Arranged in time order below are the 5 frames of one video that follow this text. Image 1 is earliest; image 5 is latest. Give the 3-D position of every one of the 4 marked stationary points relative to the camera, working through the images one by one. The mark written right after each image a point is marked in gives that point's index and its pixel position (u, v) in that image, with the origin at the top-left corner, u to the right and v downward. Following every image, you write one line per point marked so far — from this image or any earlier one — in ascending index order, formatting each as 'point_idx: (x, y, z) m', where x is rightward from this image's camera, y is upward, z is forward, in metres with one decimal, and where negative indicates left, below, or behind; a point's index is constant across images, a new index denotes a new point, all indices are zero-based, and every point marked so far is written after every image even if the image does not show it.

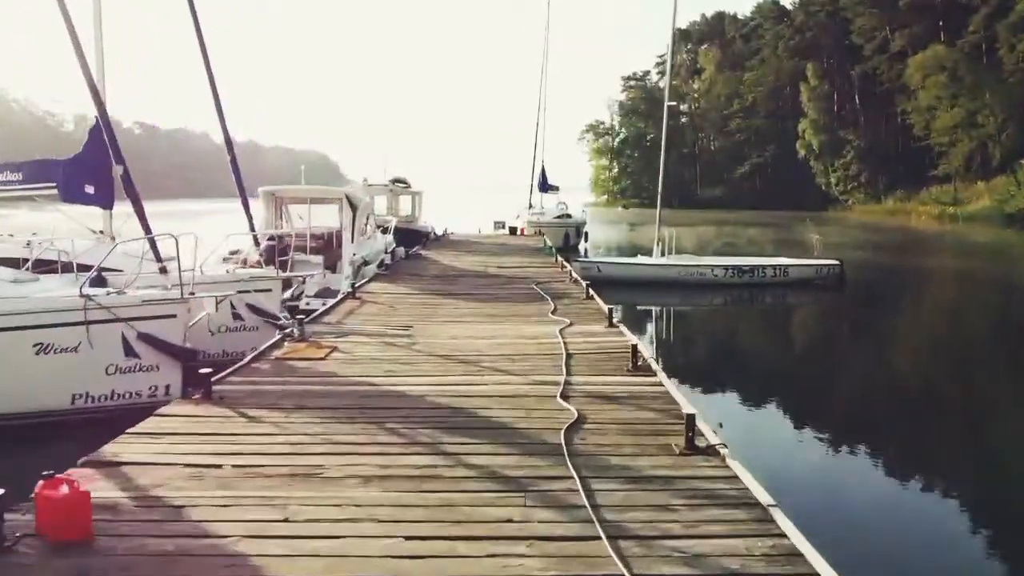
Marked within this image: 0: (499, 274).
0: (-0.1, +0.1, +12.7) m
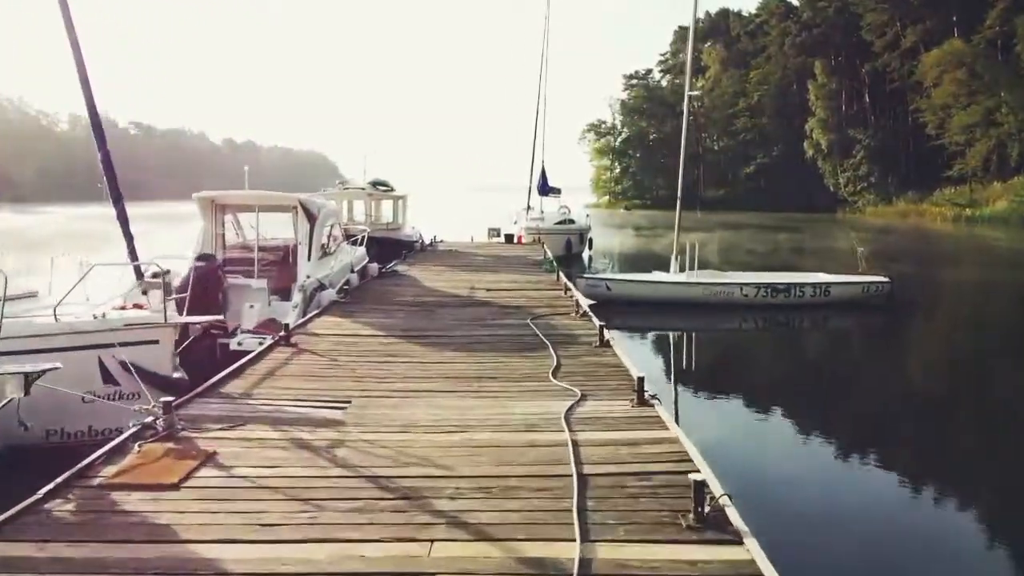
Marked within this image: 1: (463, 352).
0: (-0.2, -0.1, +10.2) m
1: (-0.2, -0.3, +7.0) m
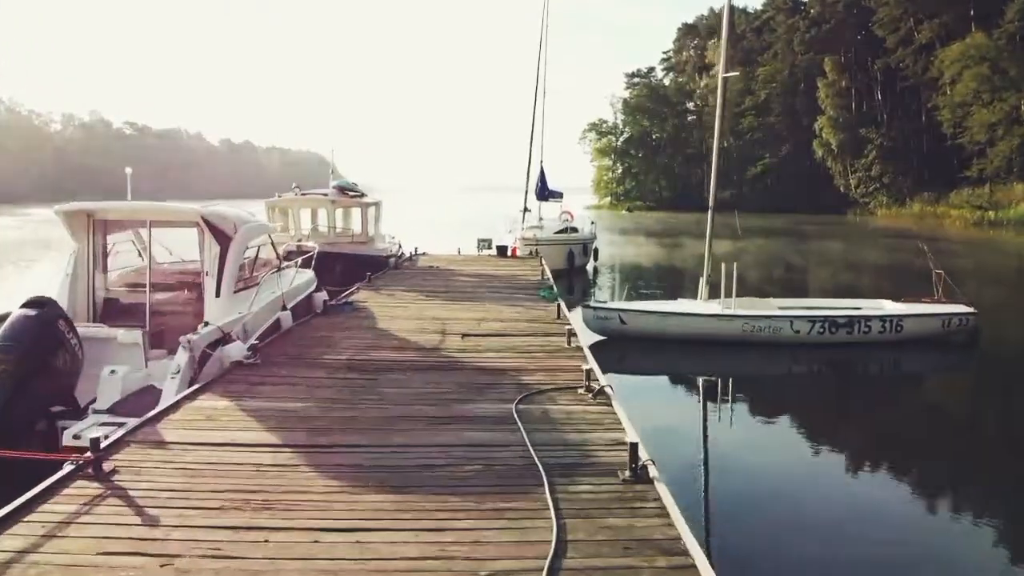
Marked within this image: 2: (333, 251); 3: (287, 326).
0: (-0.3, -0.4, +7.1) m
1: (-0.3, -0.6, +4.0) m
2: (-1.8, +0.4, +15.0) m
3: (-1.4, -0.2, +9.1) m
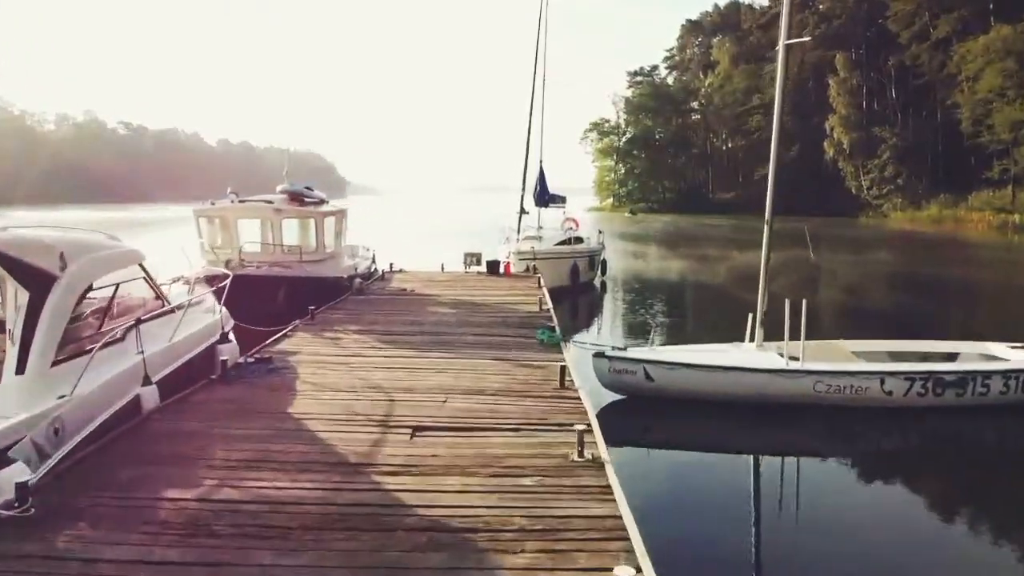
0: (-0.4, -0.6, +4.0) m
1: (-0.4, -0.8, +0.9) m
2: (-1.9, +0.1, +11.9) m
3: (-1.4, -0.5, +6.0) m
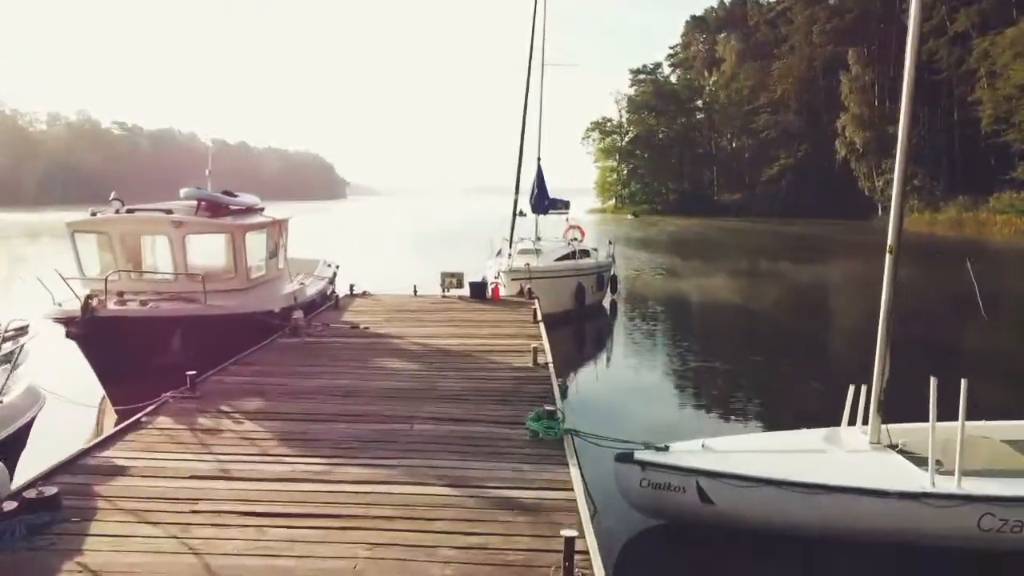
0: (-0.4, -0.8, +0.8) m
1: (-0.5, -1.0, -2.3) m
2: (-2.0, -0.1, +8.6) m
3: (-1.5, -0.7, +2.7) m
